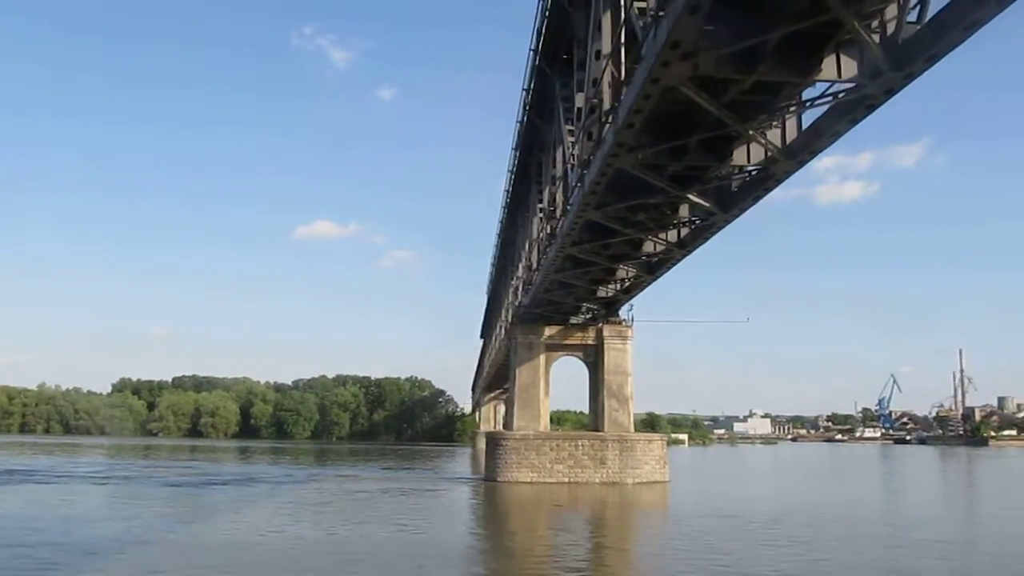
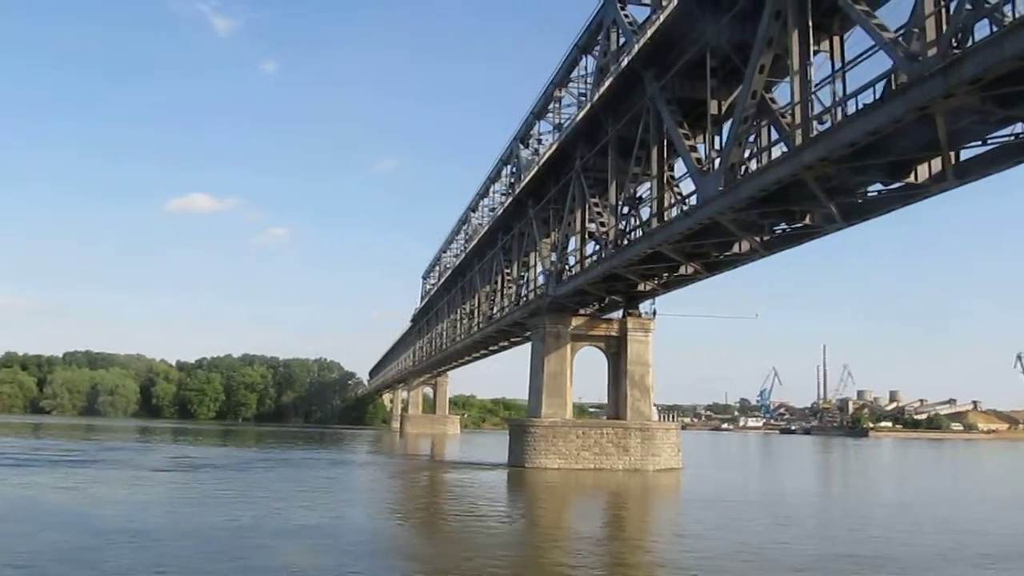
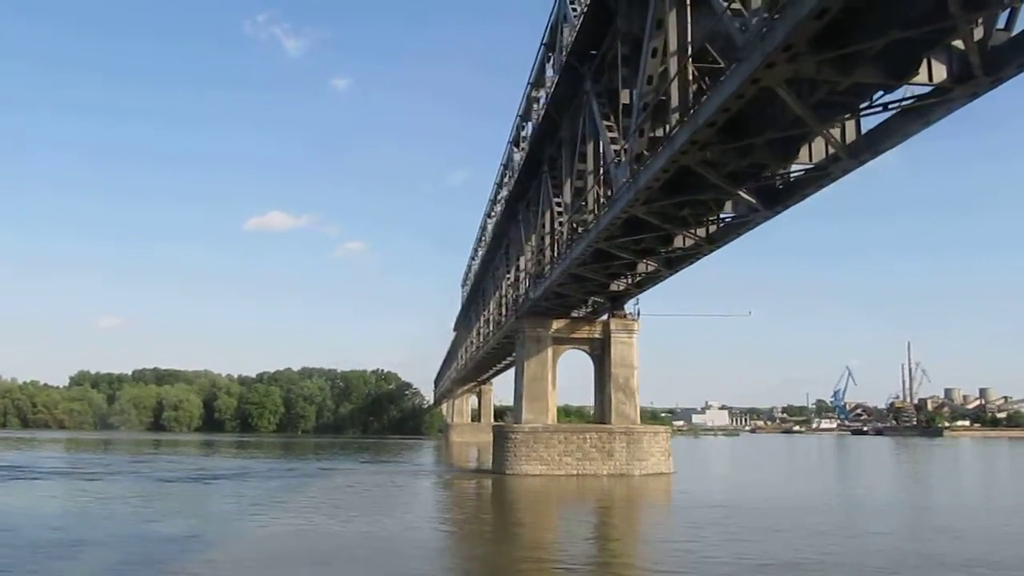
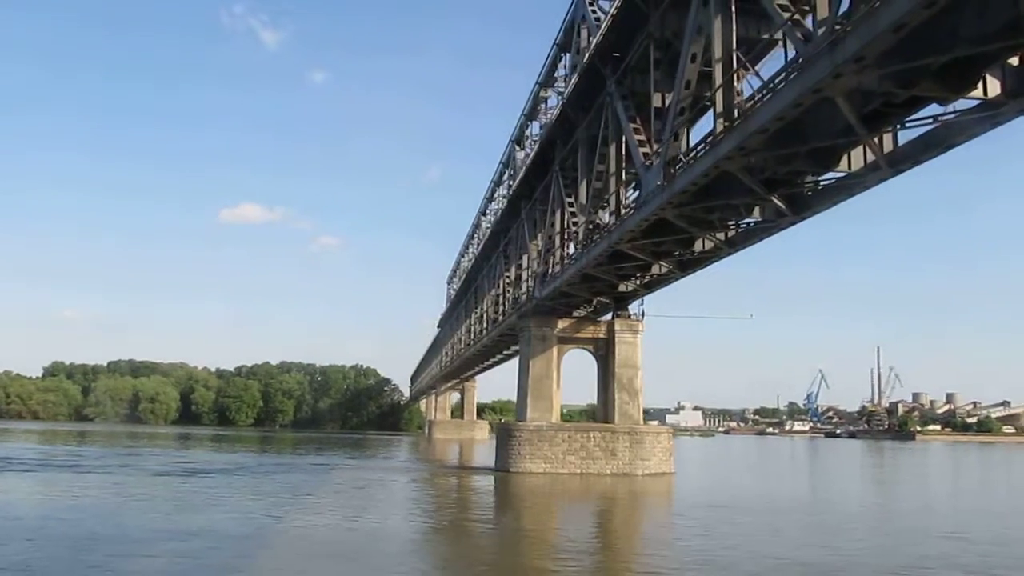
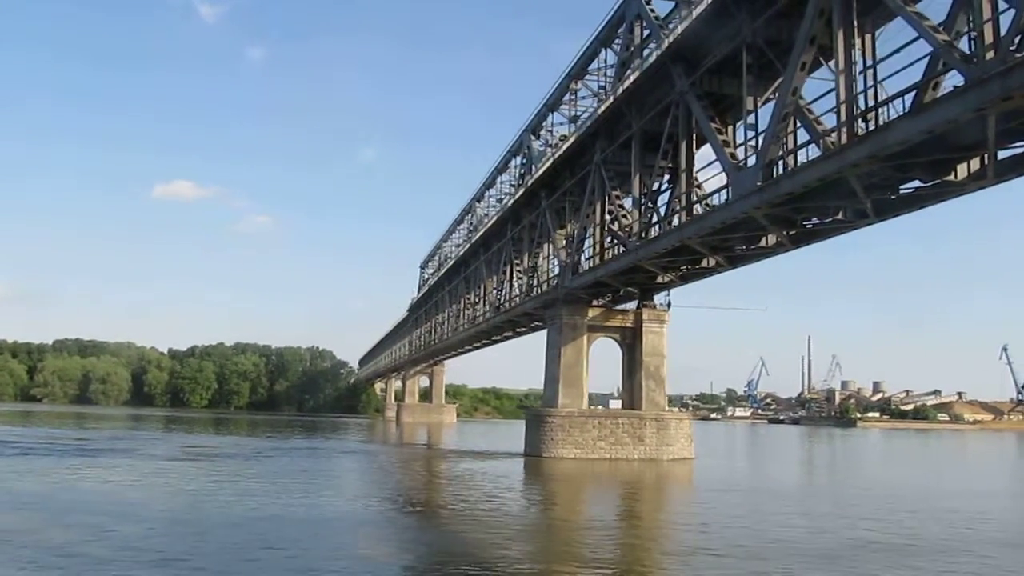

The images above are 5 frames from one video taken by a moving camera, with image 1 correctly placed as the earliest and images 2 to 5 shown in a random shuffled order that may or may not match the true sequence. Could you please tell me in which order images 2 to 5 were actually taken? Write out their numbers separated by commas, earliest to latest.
3, 4, 2, 5
